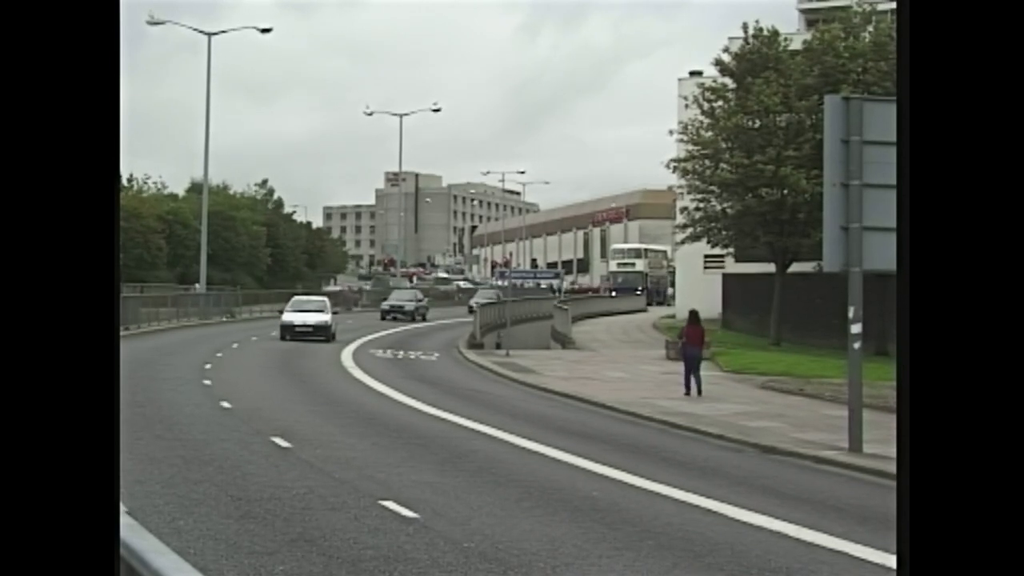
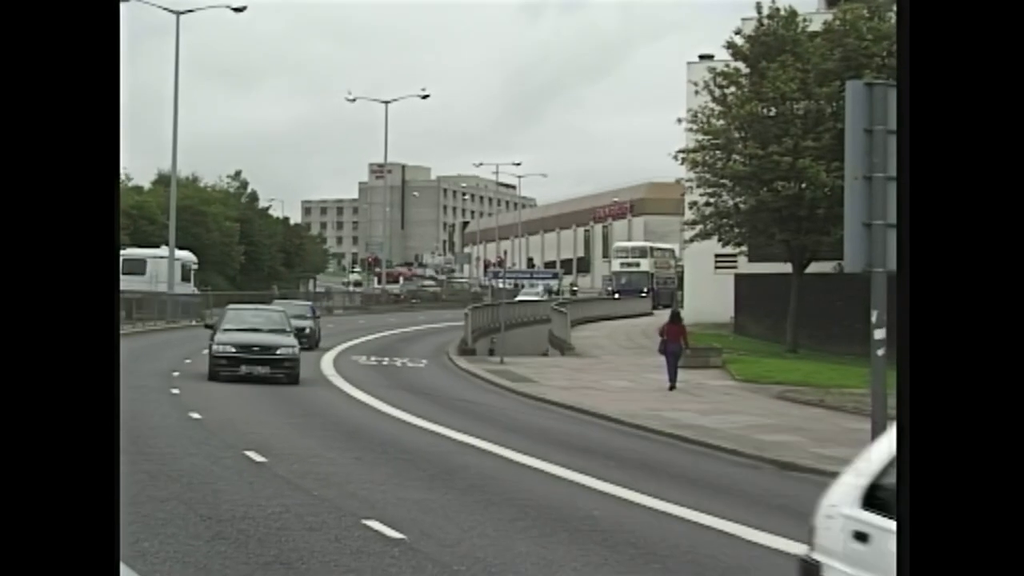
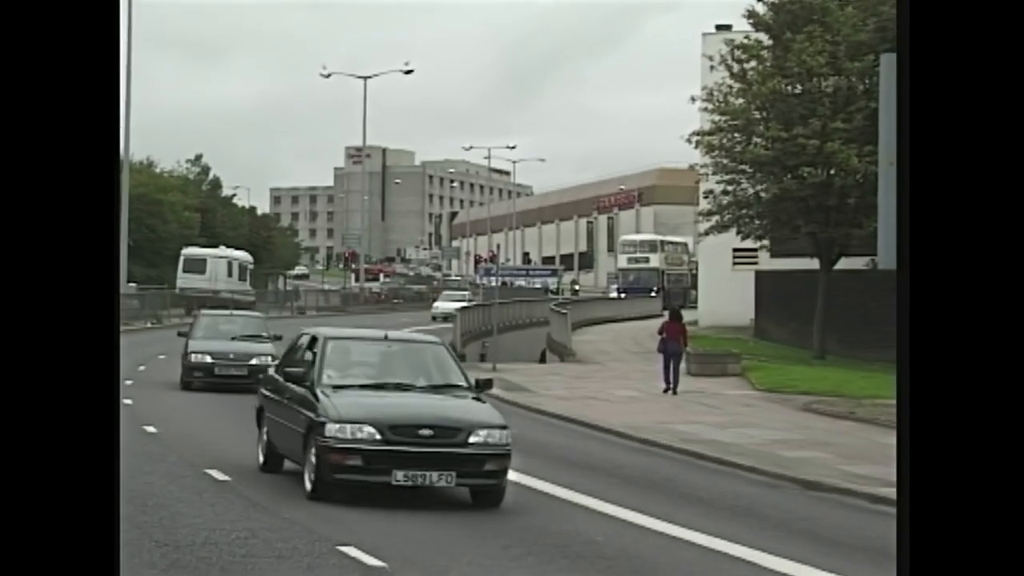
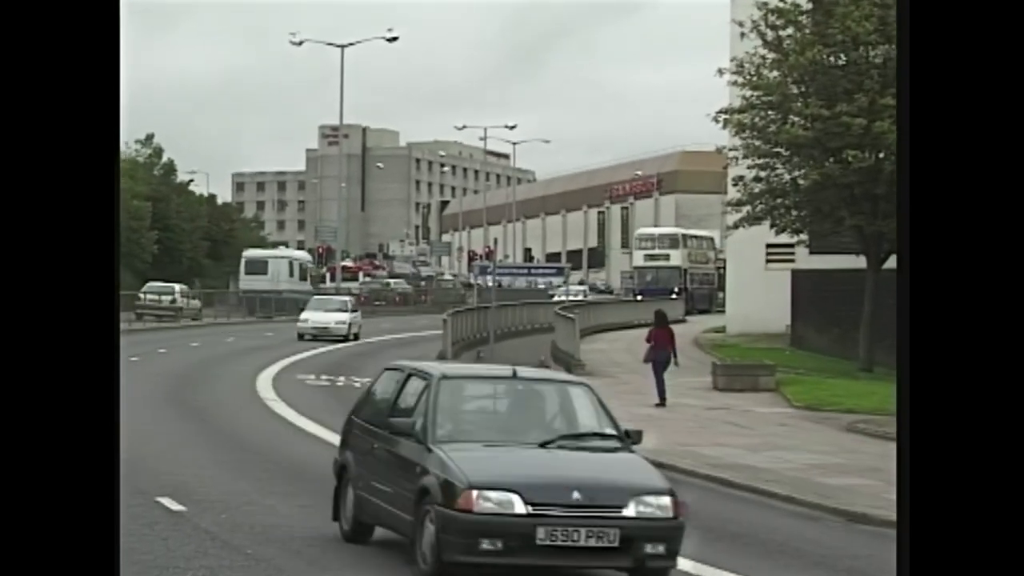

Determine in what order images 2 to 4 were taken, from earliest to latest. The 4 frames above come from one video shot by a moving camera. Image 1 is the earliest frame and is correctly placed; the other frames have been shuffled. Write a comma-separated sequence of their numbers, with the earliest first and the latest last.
2, 3, 4
